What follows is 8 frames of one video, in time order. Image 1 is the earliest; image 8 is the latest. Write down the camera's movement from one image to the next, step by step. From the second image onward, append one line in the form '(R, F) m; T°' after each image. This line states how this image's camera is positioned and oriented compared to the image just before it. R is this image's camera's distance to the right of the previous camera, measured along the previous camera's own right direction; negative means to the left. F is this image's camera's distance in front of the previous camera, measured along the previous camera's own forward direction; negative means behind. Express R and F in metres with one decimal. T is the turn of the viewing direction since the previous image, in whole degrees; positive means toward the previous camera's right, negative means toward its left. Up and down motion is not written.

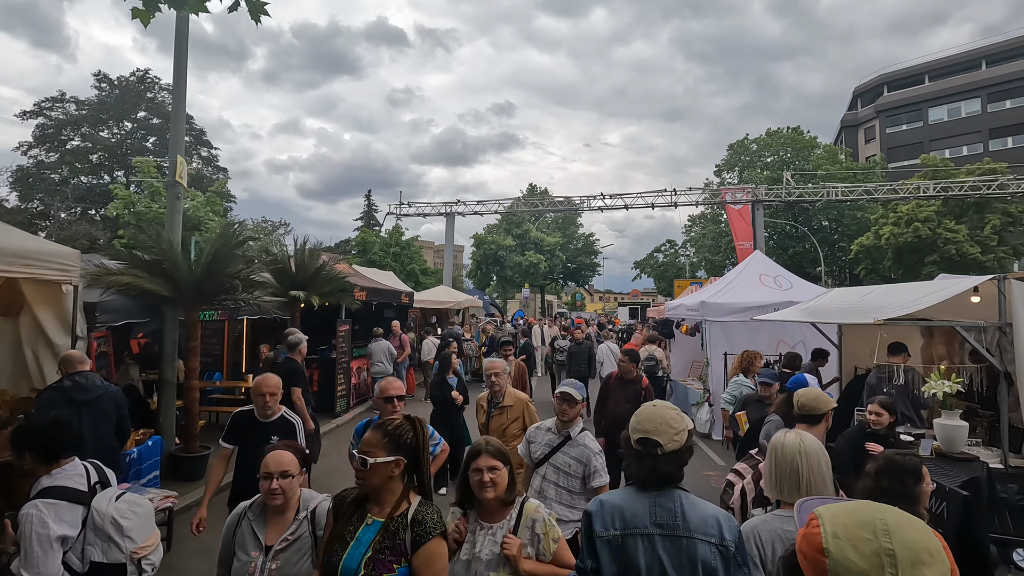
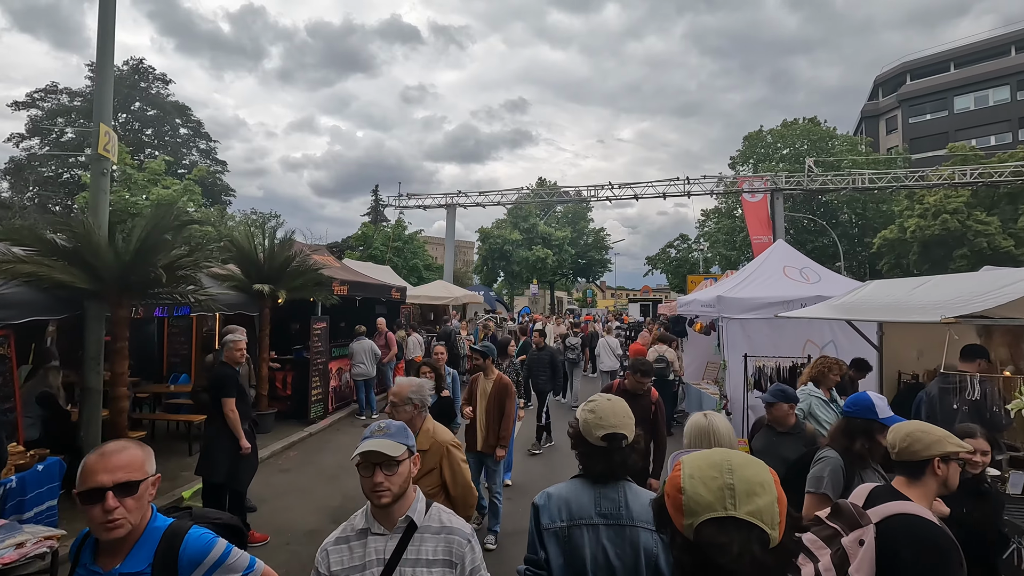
(+0.3, +1.0) m; -1°
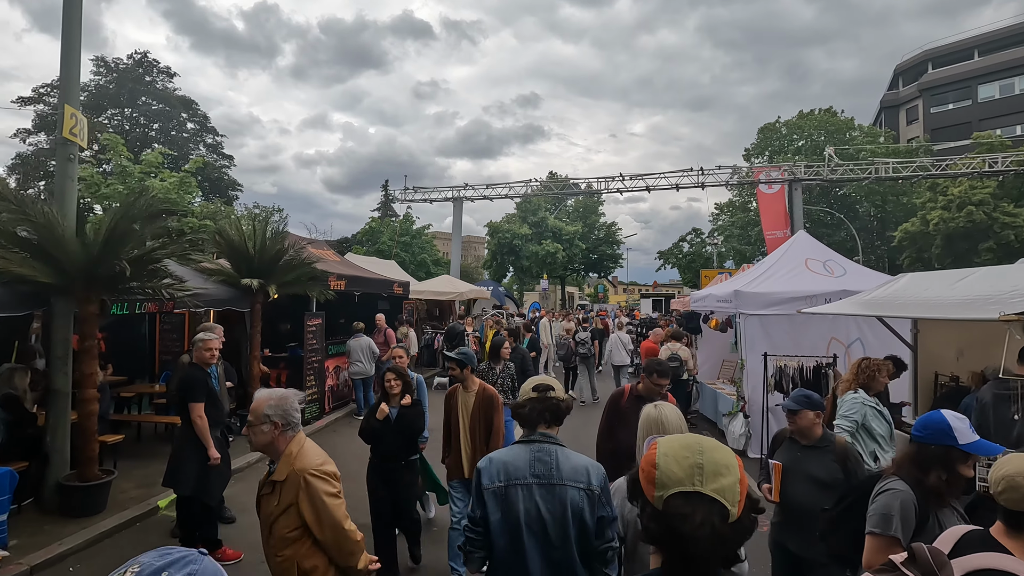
(+0.1, +0.5) m; -1°
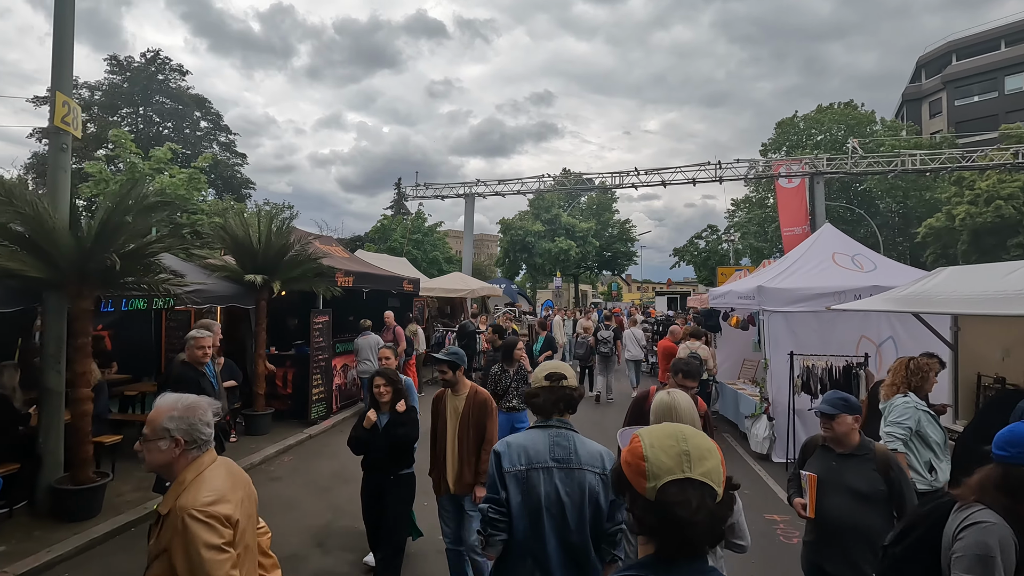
(0.0, +0.3) m; -1°
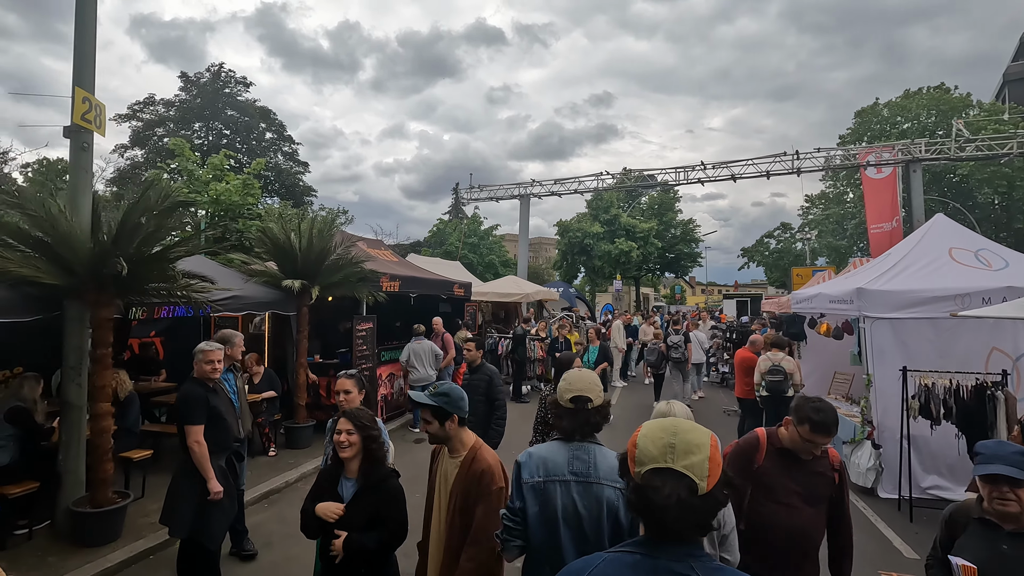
(+0.1, +0.7) m; -6°
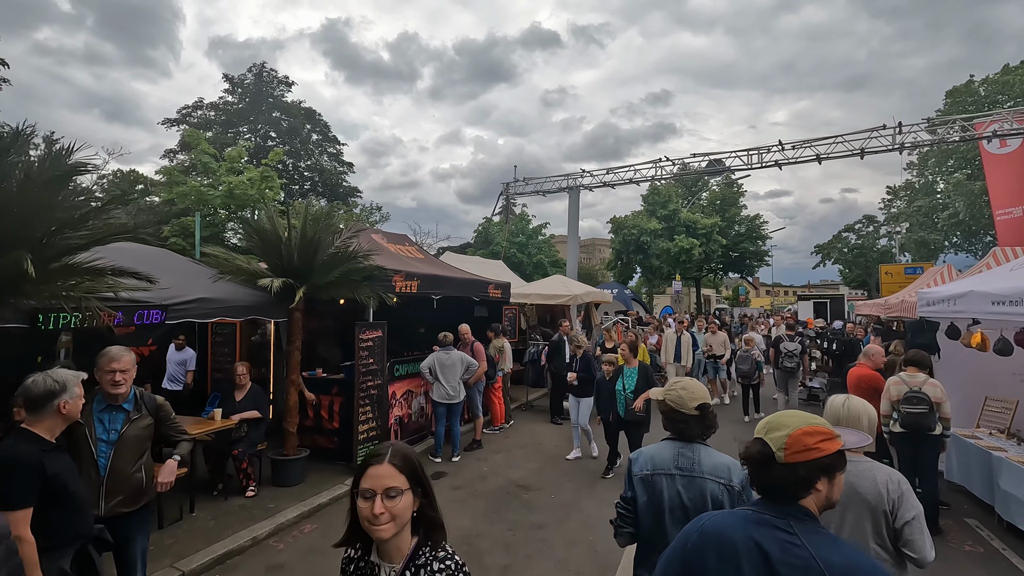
(+0.2, +1.7) m; -6°
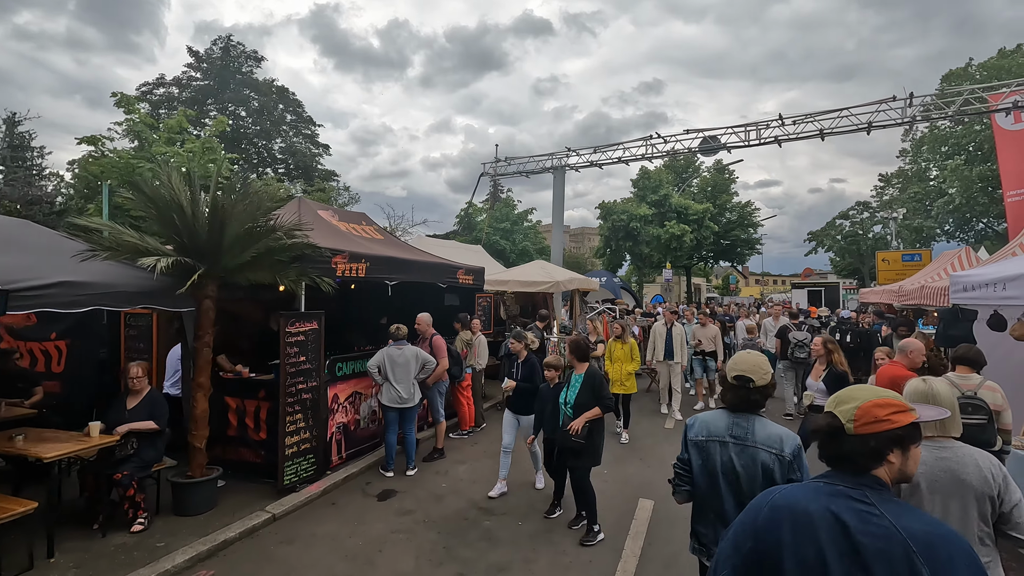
(+0.3, +1.2) m; +1°
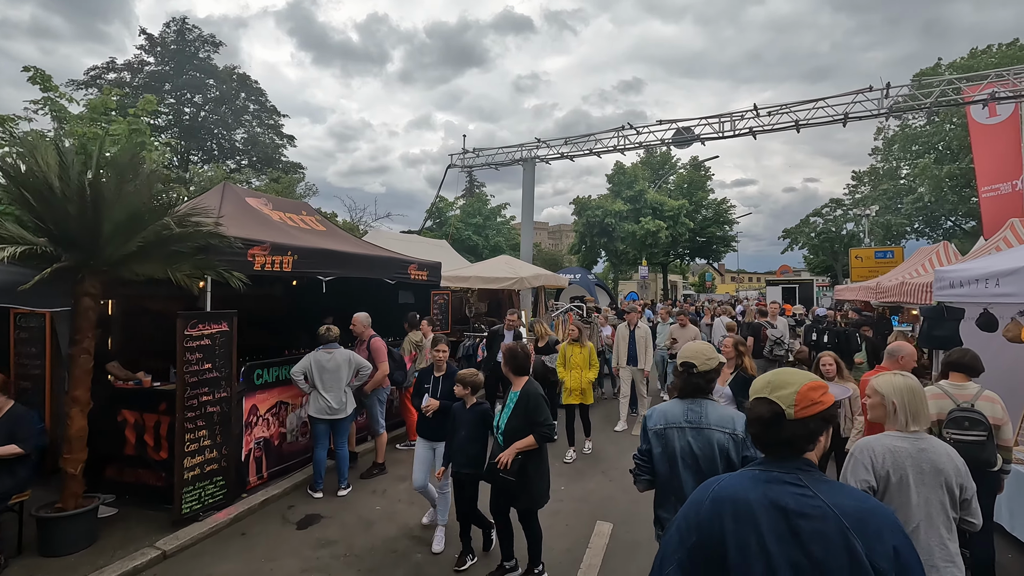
(+0.4, +0.7) m; +2°
